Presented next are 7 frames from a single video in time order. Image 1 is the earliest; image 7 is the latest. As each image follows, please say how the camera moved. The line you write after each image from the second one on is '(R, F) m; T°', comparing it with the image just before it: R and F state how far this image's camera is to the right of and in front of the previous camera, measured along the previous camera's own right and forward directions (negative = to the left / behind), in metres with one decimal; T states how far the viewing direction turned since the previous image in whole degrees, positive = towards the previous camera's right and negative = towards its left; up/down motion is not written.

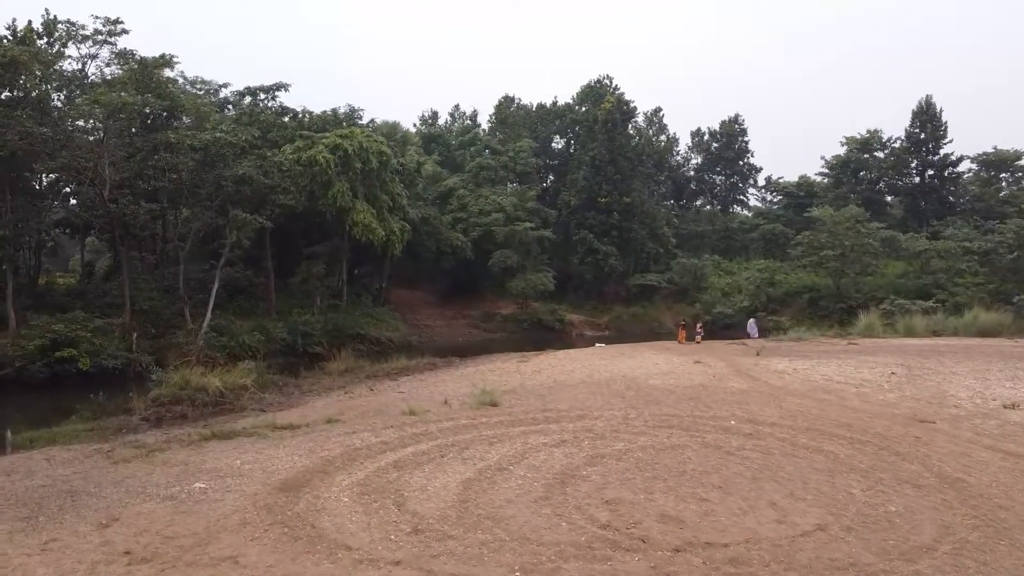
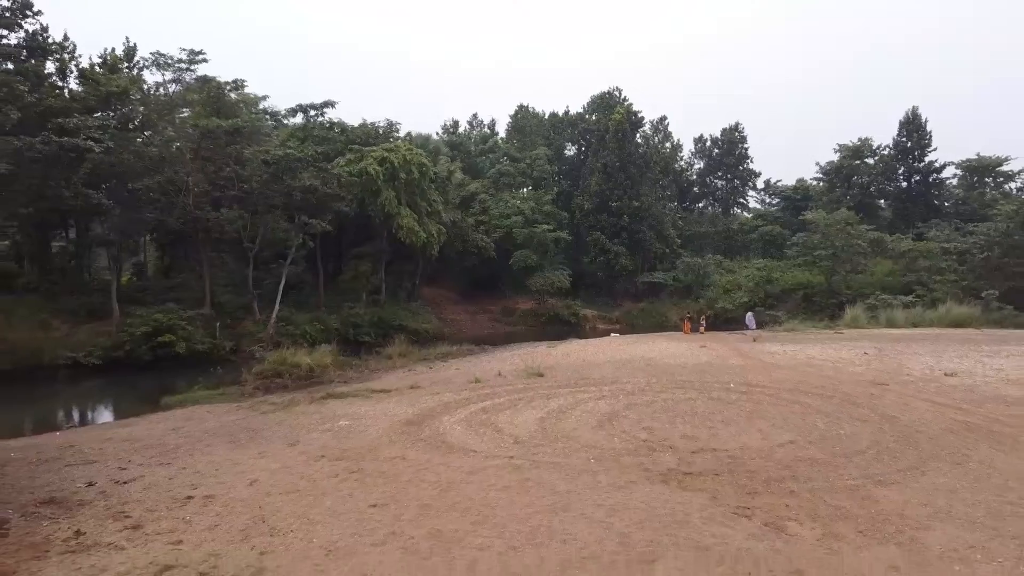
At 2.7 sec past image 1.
(-0.7, -3.0) m; 0°
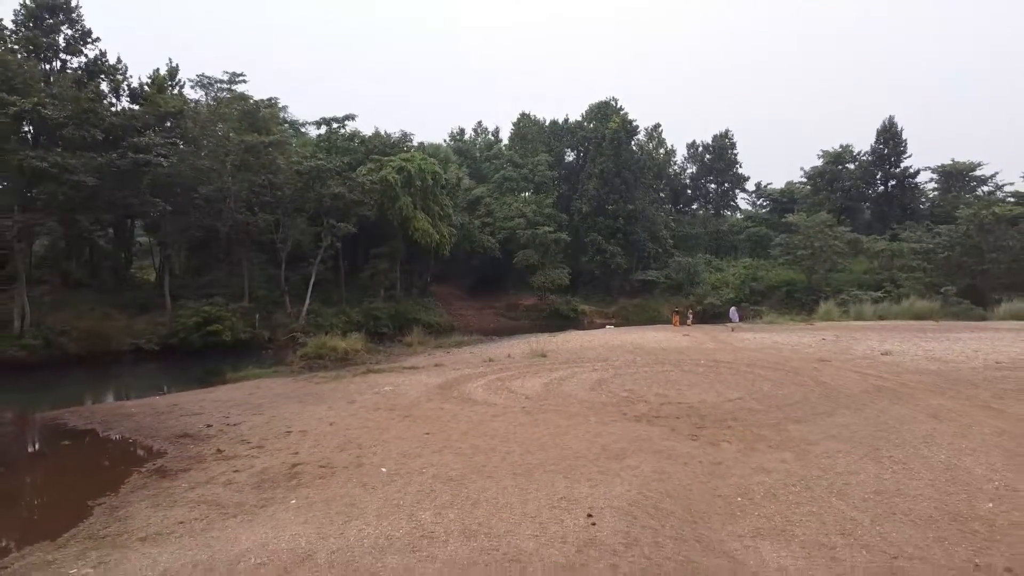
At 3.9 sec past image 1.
(-0.2, -2.8) m; 0°
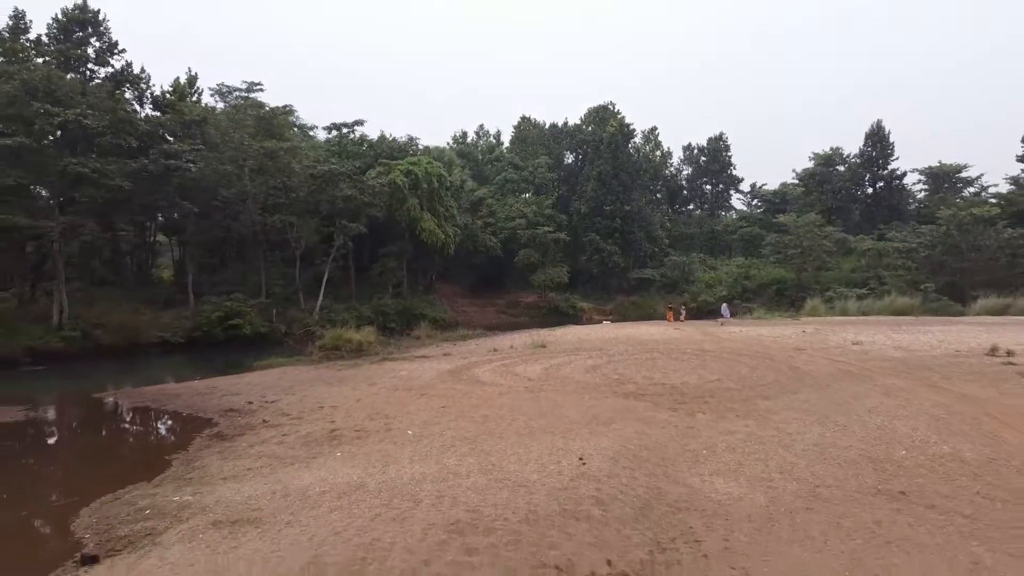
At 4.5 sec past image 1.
(-0.1, -1.6) m; 0°
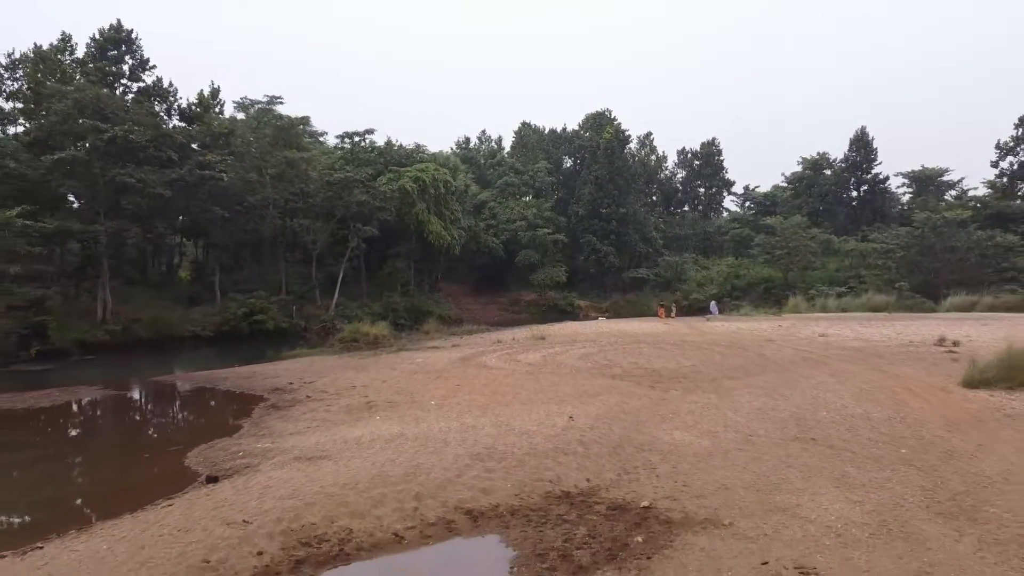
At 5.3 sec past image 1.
(-0.1, -2.1) m; 0°
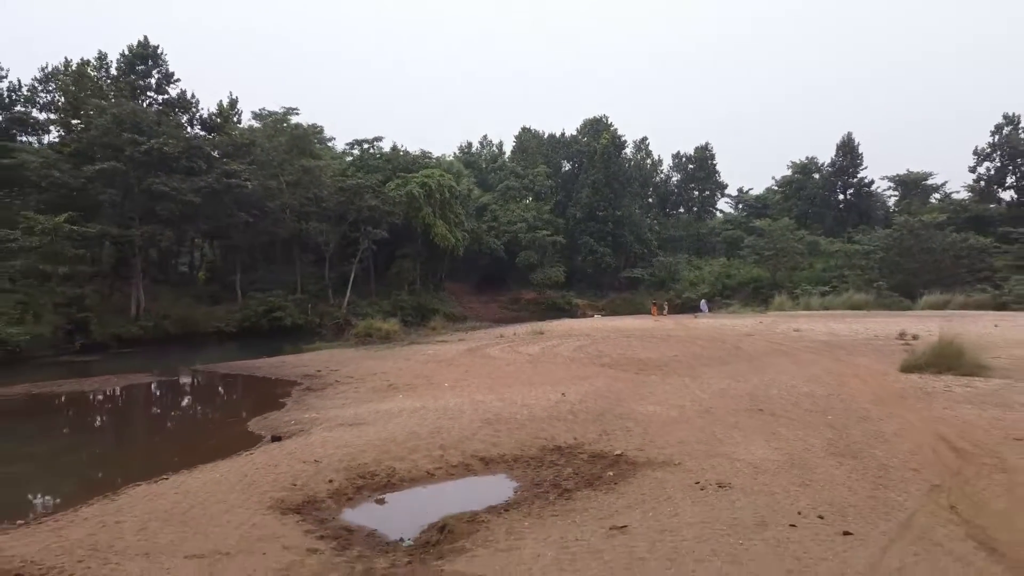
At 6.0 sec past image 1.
(0.0, -2.0) m; 0°
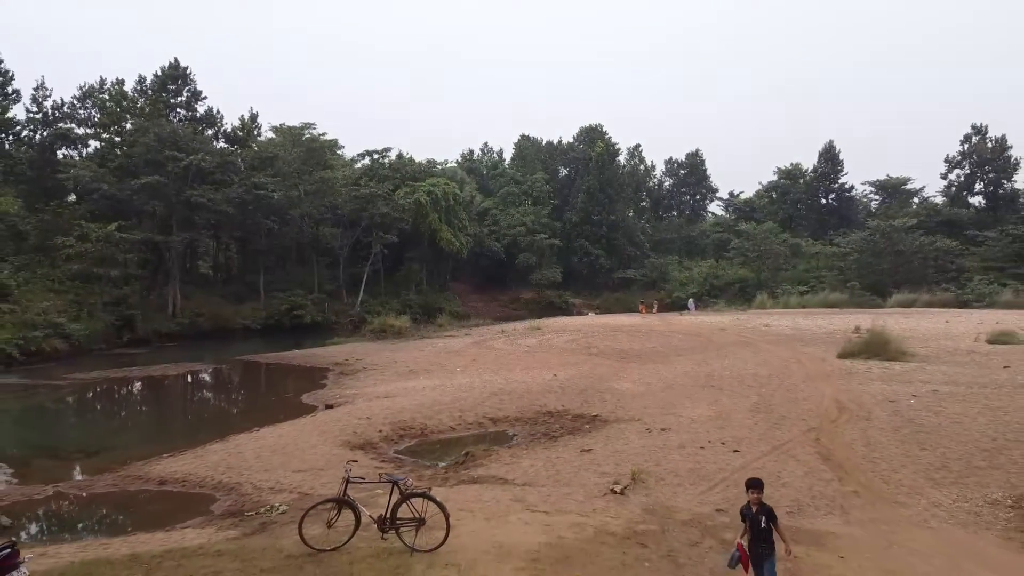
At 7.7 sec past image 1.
(0.0, -2.7) m; 0°
